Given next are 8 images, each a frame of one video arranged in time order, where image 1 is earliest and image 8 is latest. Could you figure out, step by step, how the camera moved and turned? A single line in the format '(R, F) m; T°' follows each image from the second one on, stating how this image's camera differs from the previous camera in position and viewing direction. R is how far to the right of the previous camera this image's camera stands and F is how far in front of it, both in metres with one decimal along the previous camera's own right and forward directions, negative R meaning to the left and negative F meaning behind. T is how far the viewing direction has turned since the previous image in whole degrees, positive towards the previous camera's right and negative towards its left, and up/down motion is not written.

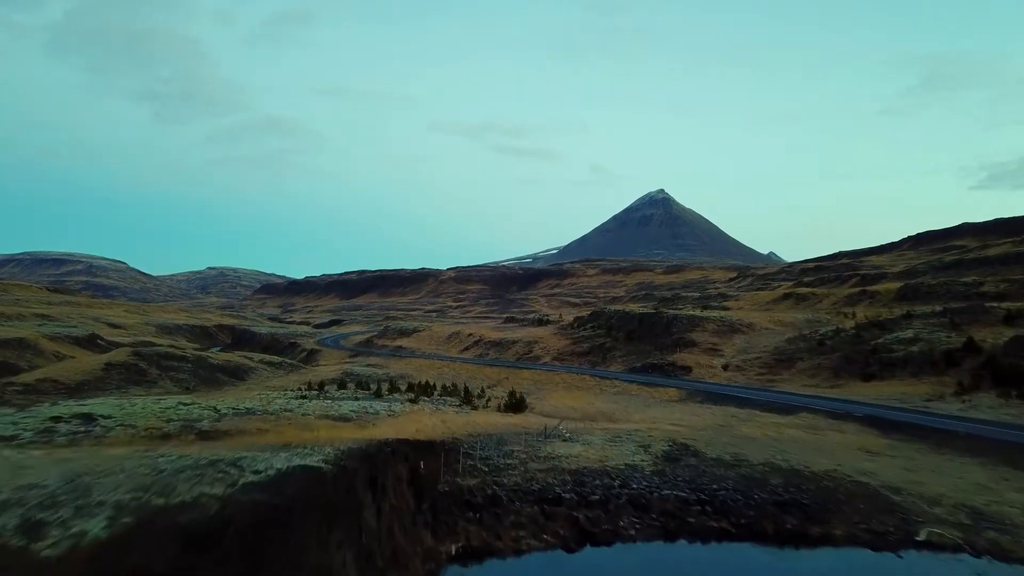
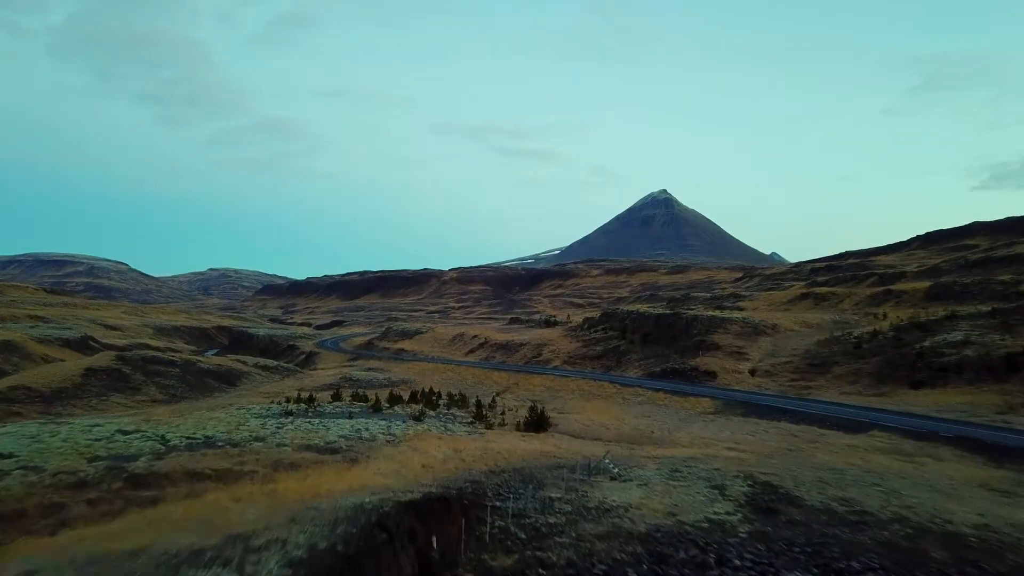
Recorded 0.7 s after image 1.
(-0.7, +3.4) m; 0°
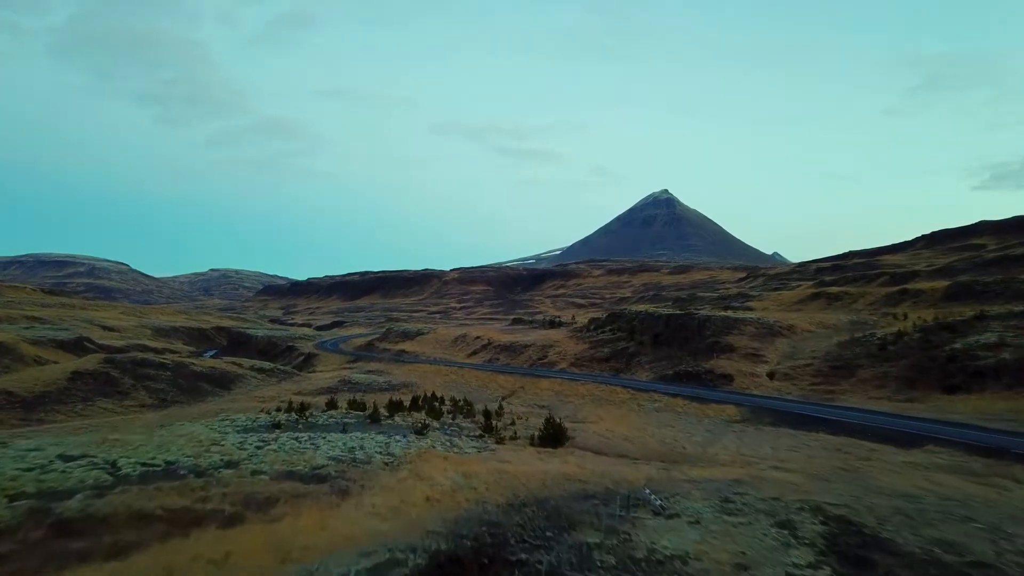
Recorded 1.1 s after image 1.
(-0.4, +2.0) m; 0°
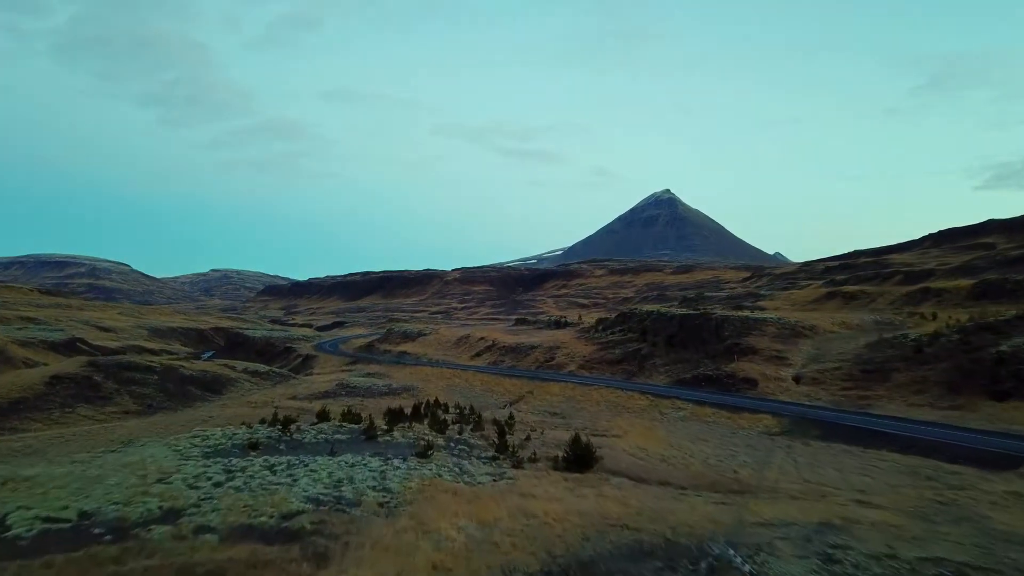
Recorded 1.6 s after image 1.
(-0.5, +2.7) m; 0°
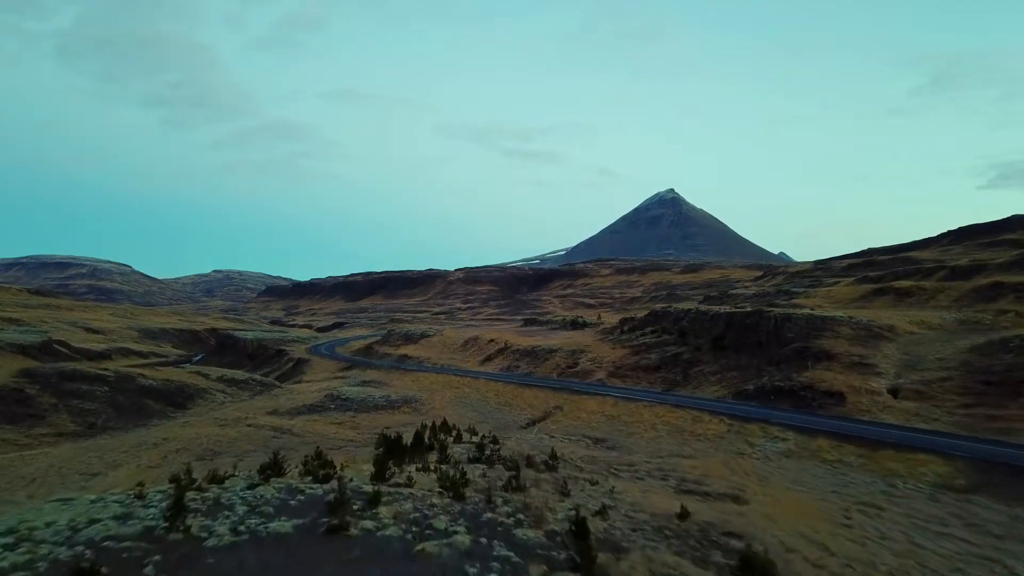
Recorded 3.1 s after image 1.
(-1.3, +7.6) m; 0°
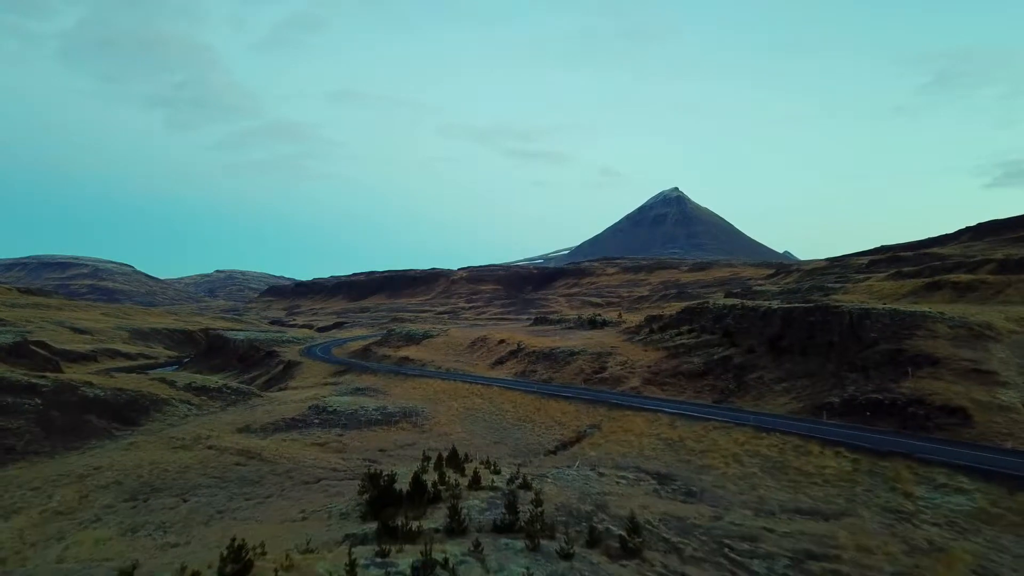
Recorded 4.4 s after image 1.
(-1.1, +6.9) m; 0°
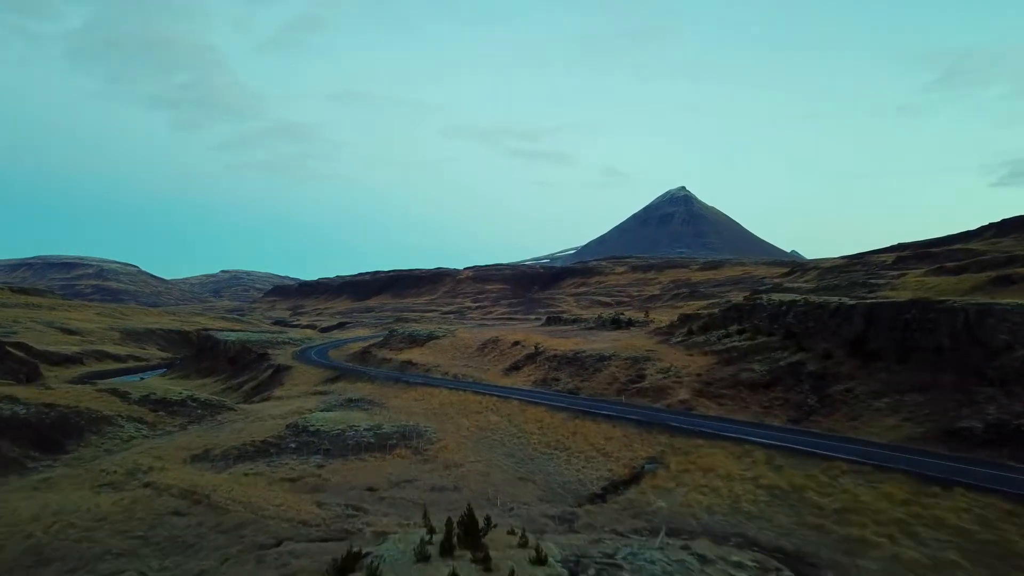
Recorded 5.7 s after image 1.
(-1.0, +6.9) m; -1°
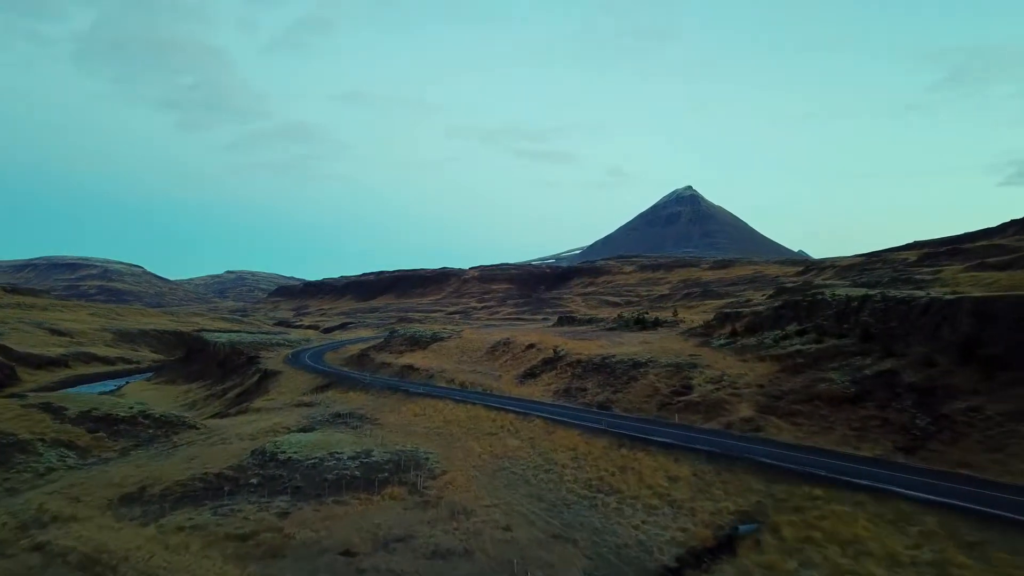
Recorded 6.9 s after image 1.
(-0.8, +6.2) m; -1°
